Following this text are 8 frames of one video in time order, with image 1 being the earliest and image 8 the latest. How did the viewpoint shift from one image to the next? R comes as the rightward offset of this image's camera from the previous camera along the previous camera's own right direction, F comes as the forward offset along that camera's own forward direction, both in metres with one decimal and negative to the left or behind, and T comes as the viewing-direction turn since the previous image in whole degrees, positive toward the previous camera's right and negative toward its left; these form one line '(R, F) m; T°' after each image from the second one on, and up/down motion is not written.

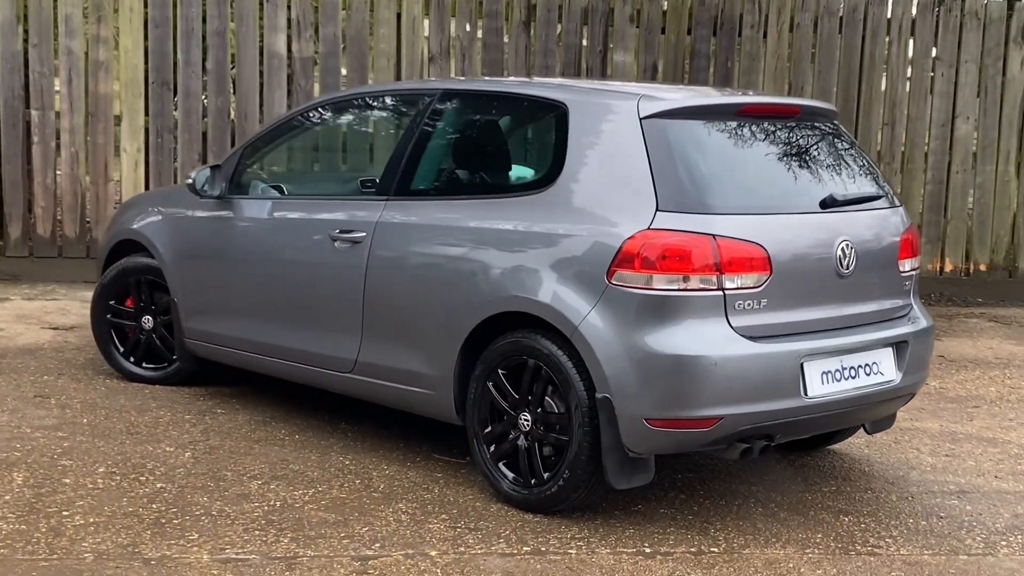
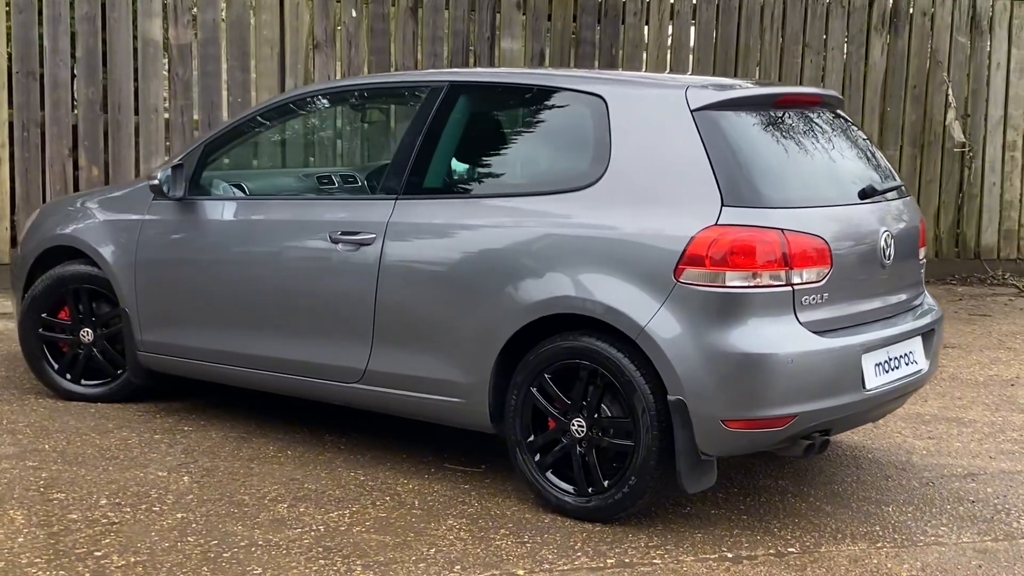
(-0.8, +0.2) m; +10°
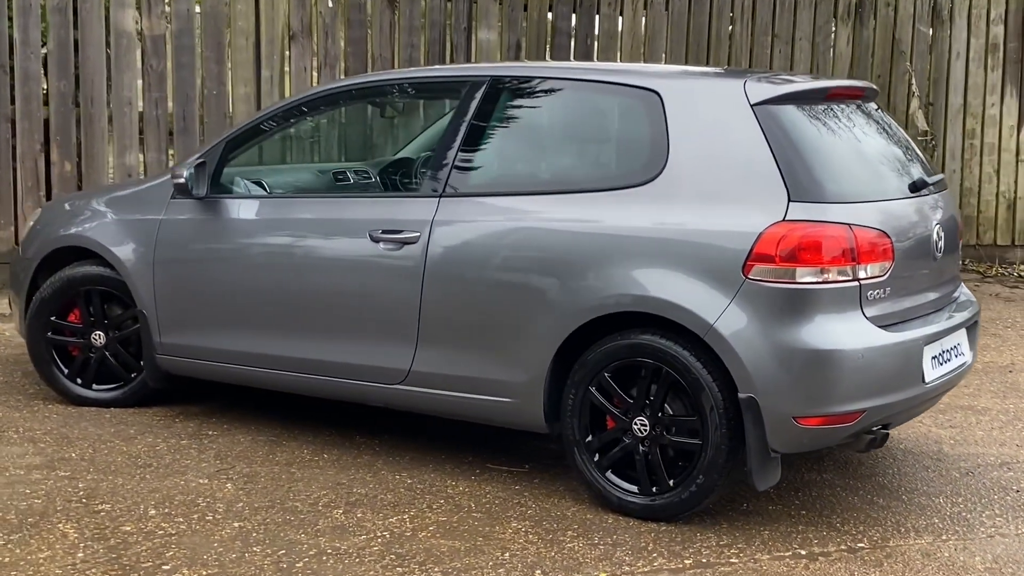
(-0.4, +0.1) m; +4°
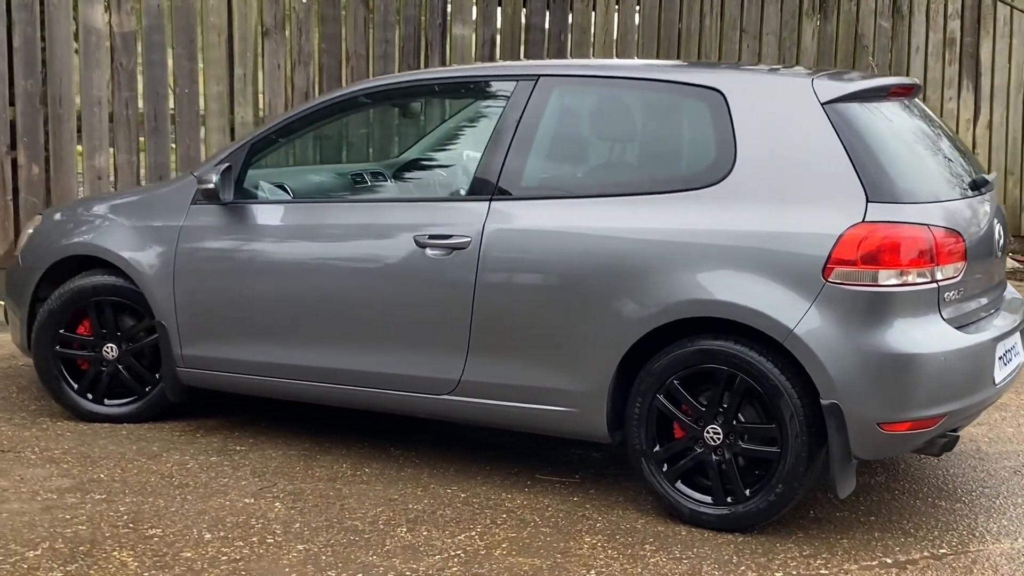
(-0.4, +0.1) m; +4°
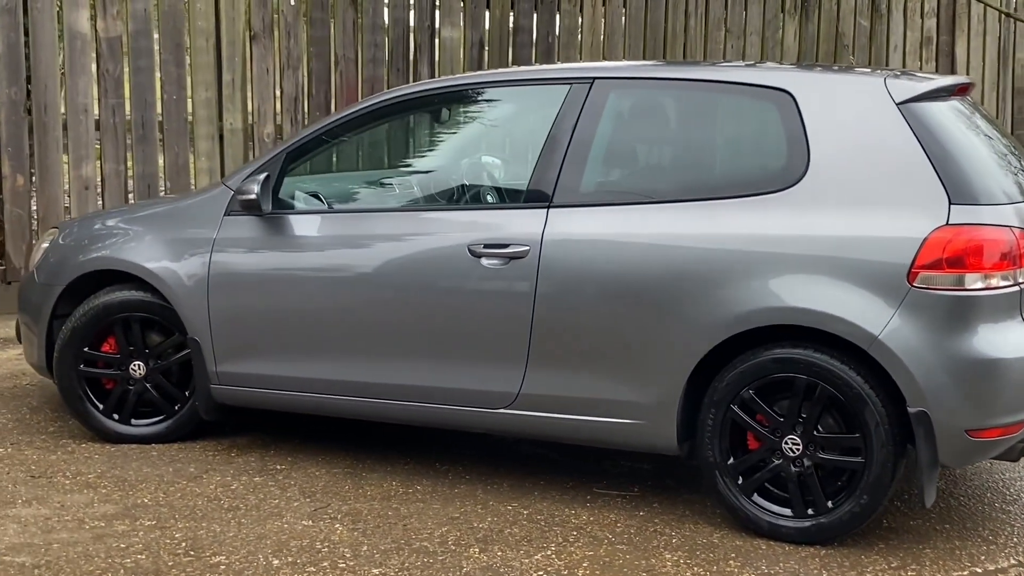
(-0.3, +0.1) m; +3°
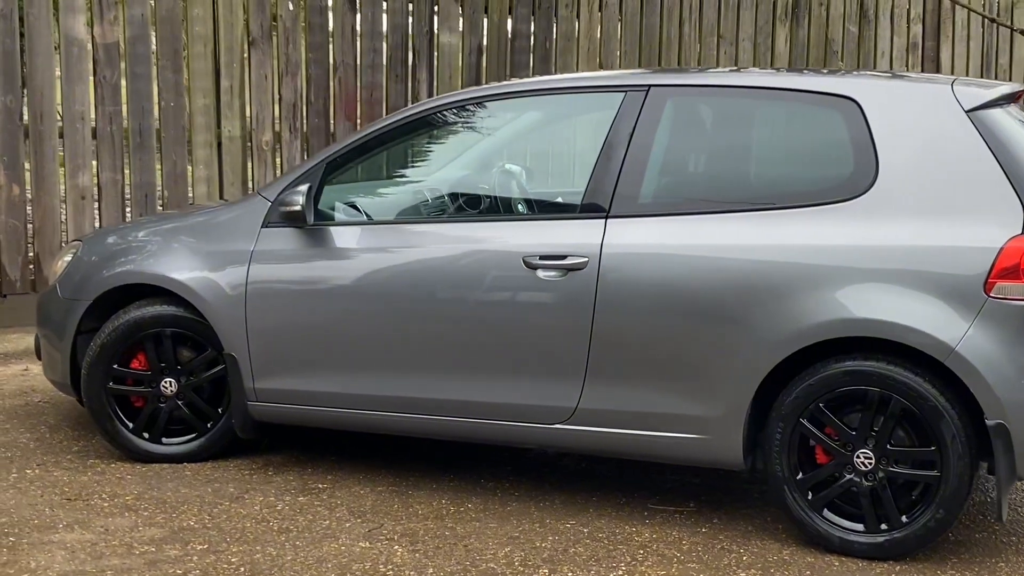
(-0.3, +0.1) m; +2°
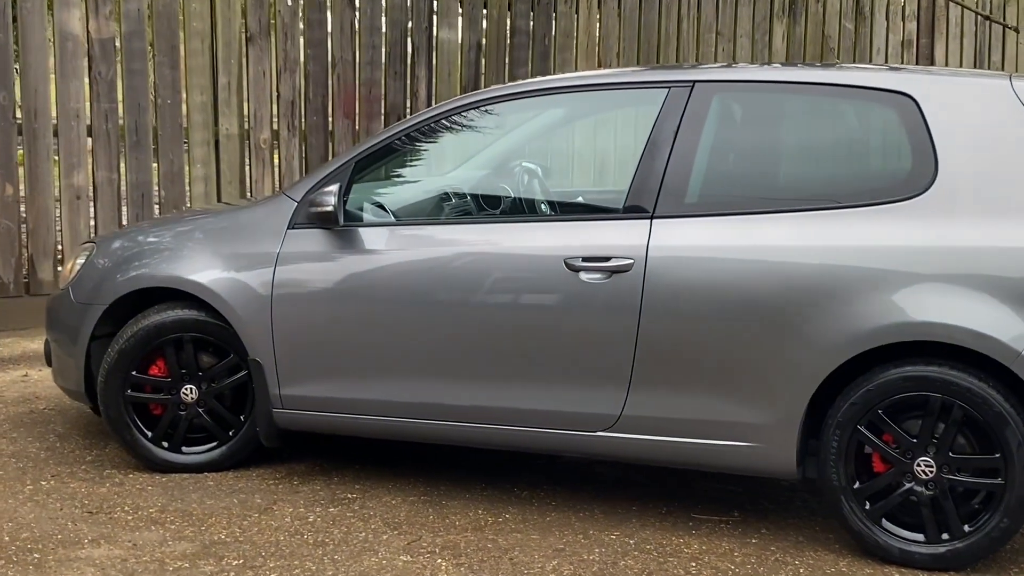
(-0.2, +0.1) m; +1°
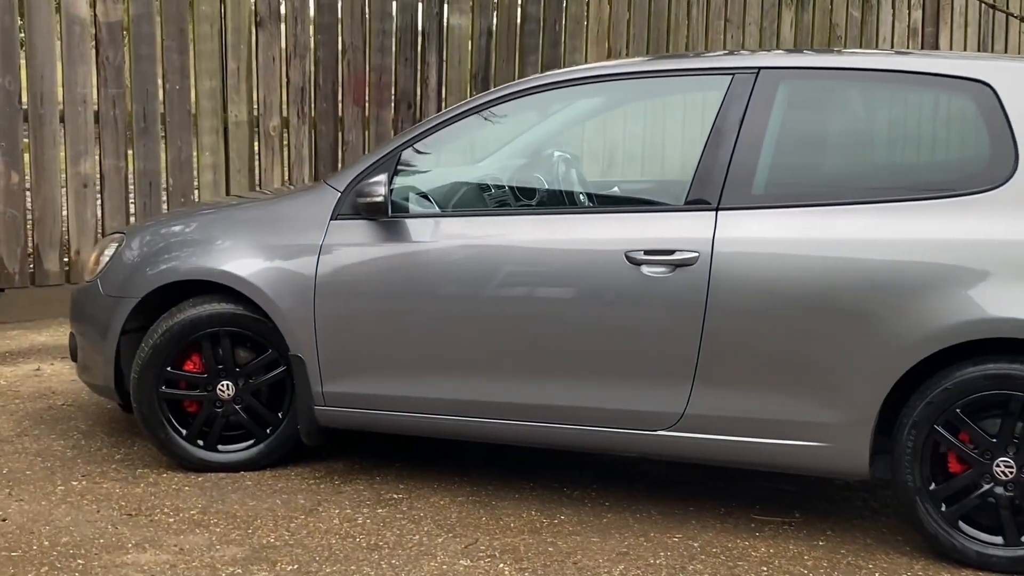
(-0.2, +0.1) m; +1°
